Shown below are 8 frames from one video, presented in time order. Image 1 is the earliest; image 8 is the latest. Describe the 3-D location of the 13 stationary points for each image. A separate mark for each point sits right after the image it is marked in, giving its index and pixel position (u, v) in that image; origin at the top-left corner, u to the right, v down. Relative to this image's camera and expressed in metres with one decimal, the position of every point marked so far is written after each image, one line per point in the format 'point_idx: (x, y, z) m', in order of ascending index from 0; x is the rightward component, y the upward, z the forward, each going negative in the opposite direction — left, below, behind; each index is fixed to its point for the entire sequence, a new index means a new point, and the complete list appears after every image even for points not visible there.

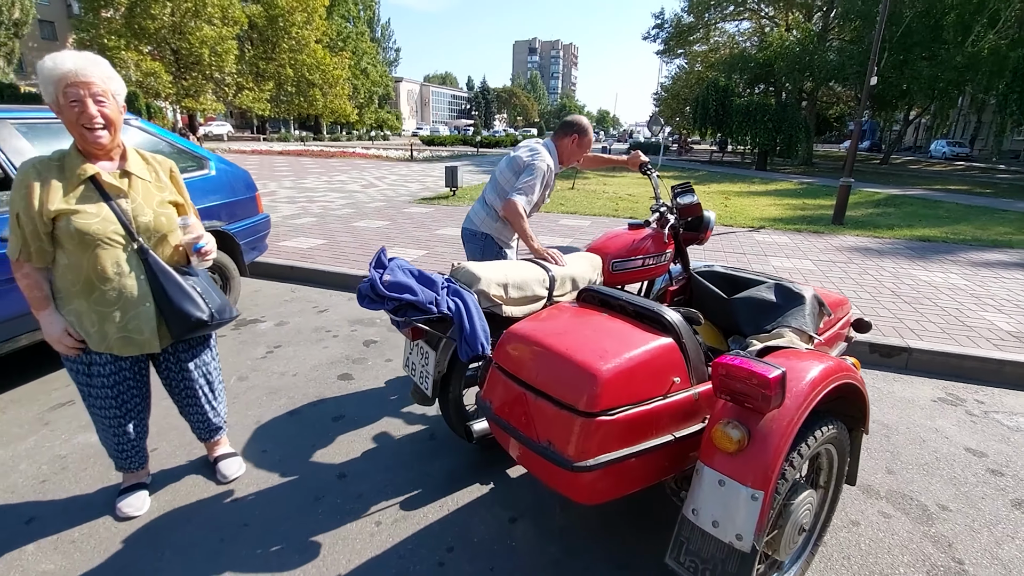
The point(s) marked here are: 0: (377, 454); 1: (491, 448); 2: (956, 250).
0: (-0.8, -1.0, +2.9) m
1: (-0.1, -0.9, +2.9) m
2: (+6.4, +0.6, +7.2) m
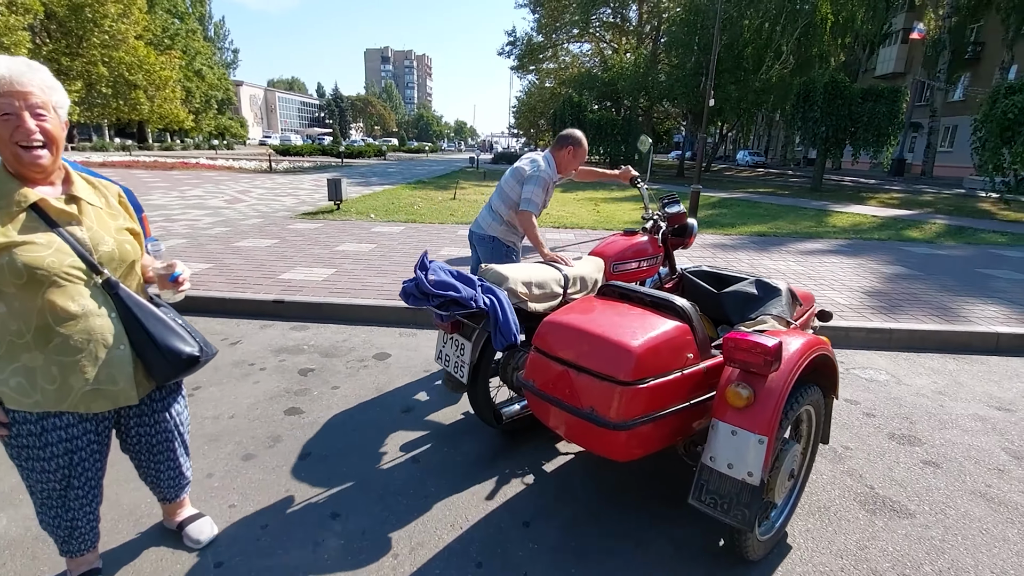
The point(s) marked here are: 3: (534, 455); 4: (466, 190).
0: (-0.8, -1.1, +2.7) m
1: (-0.2, -1.0, +3.0) m
2: (+4.9, +0.8, +8.9) m
3: (+0.1, -1.0, +3.0) m
4: (-1.3, +2.7, +14.1) m
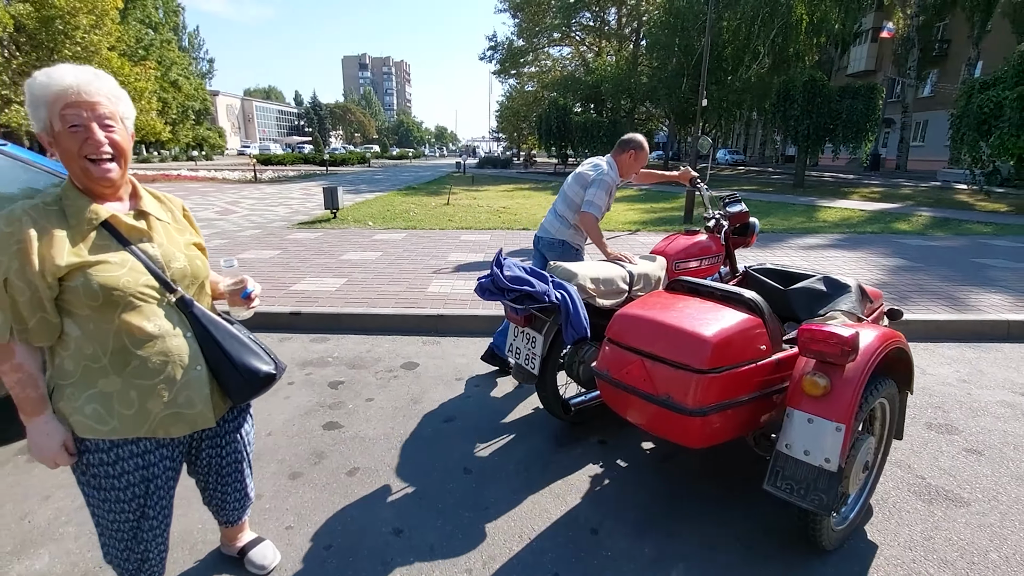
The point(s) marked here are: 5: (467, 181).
0: (-0.5, -1.1, +2.6) m
1: (+0.1, -1.1, +2.9) m
2: (+4.9, +0.9, +9.0) m
3: (+0.4, -1.0, +3.0) m
4: (-1.5, +2.6, +14.0) m
5: (-1.7, +4.0, +19.1) m
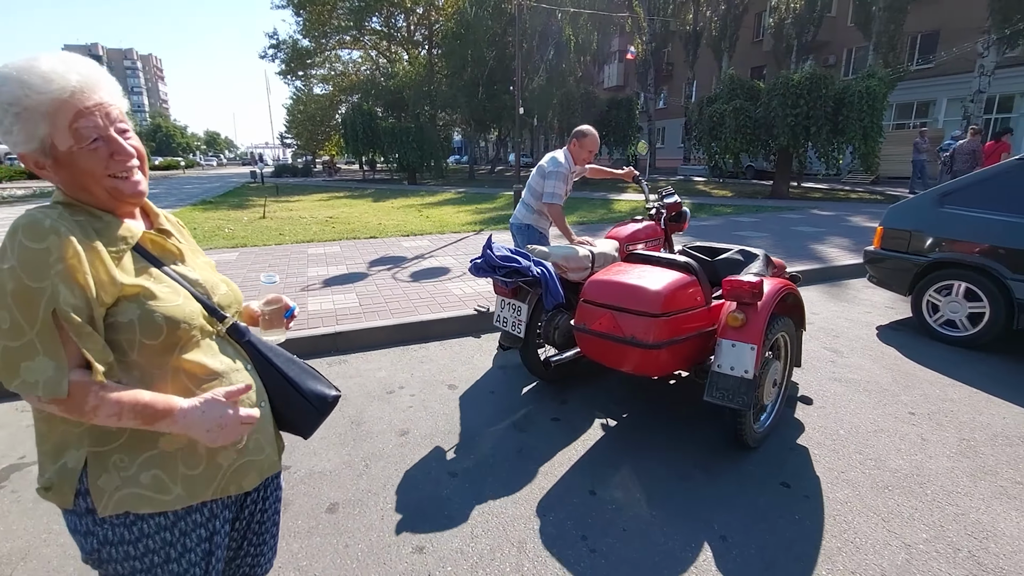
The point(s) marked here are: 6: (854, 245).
0: (-0.4, -1.2, +2.6) m
1: (0.0, -1.0, +3.1) m
2: (+1.8, +1.3, +10.5) m
3: (+0.3, -1.0, +3.2) m
4: (-6.1, +2.0, +12.7) m
5: (-8.4, +3.3, +17.3) m
6: (+5.8, +0.7, +8.4) m
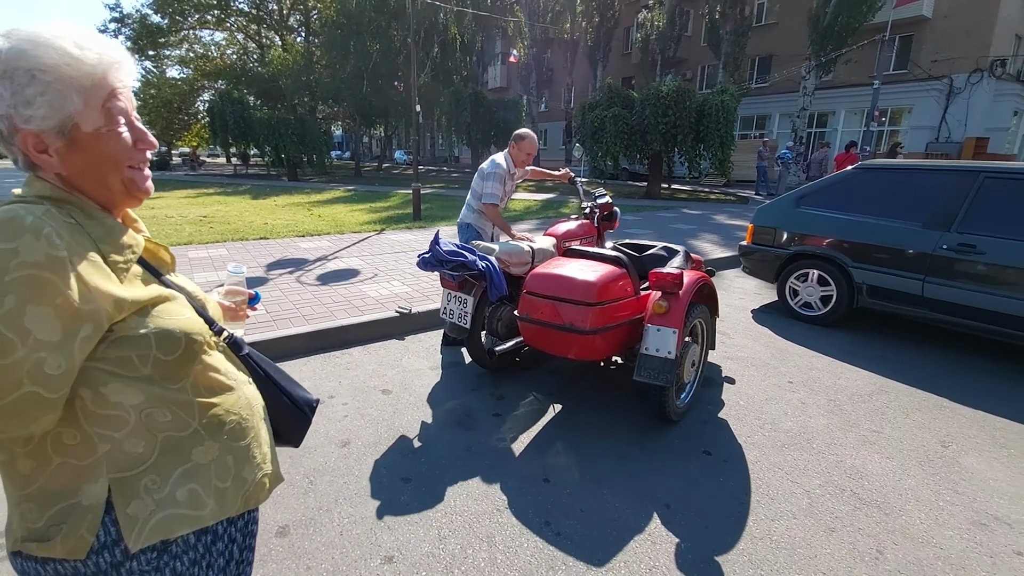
0: (-0.6, -1.2, +2.5) m
1: (-0.3, -1.0, +3.1) m
2: (-0.2, +1.3, +10.7) m
3: (-0.1, -1.0, +3.3) m
4: (-8.5, +1.8, +11.1) m
5: (-11.8, +3.0, +15.0) m
6: (+4.0, +0.9, +9.6) m
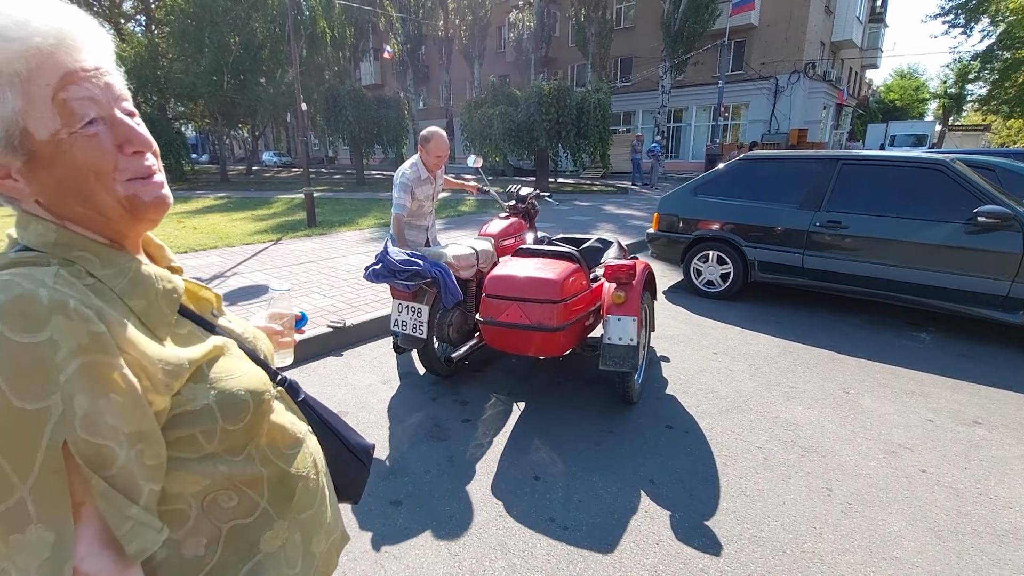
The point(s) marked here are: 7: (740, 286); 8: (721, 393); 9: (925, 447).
0: (-0.6, -1.2, +2.4) m
1: (-0.4, -1.1, +3.0) m
2: (-2.2, +1.3, +10.4) m
3: (-0.3, -1.0, +3.3) m
4: (-10.4, +1.0, +8.9) m
5: (-14.6, +1.9, +12.0) m
6: (+2.2, +1.2, +10.3) m
7: (+2.8, 0.0, +6.1) m
8: (+1.6, -0.8, +3.9) m
9: (+2.7, -1.0, +3.3) m
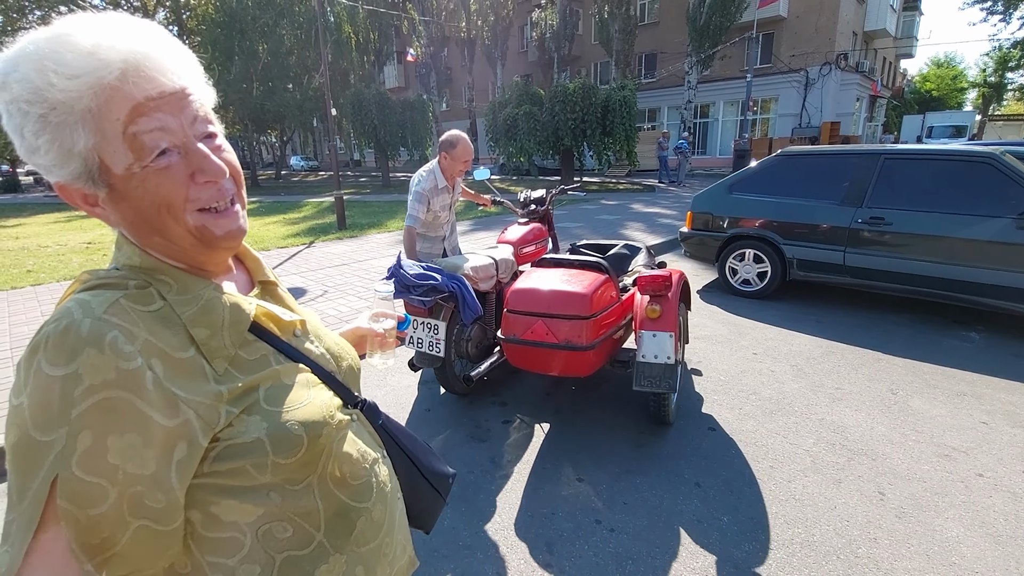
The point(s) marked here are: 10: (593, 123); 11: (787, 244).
0: (-0.4, -1.3, +2.4) m
1: (-0.2, -1.1, +3.0) m
2: (-1.7, +1.2, +10.5) m
3: (0.0, -1.0, +3.3) m
4: (-9.9, +1.0, +9.4) m
5: (-13.9, +1.8, +12.7) m
6: (+2.8, +1.2, +10.2) m
7: (+3.1, 0.0, +5.9) m
8: (+1.9, -0.8, +3.8) m
9: (+3.0, -1.0, +3.2) m
10: (+2.7, +5.5, +16.6) m
11: (+3.2, +0.5, +5.8) m
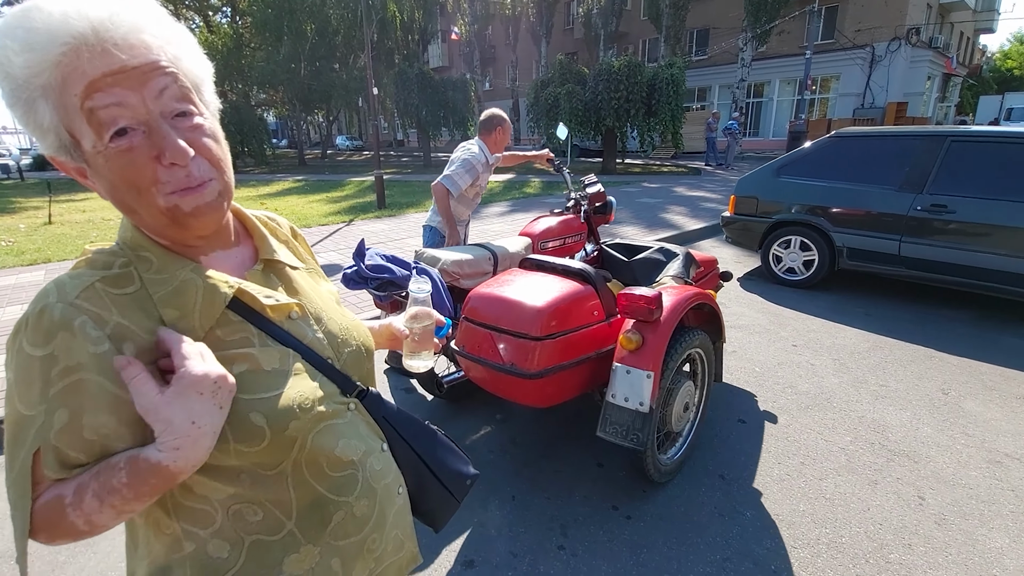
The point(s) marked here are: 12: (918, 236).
0: (-0.3, -1.2, +2.4) m
1: (0.0, -1.0, +3.0) m
2: (-0.9, +1.6, +10.5) m
3: (+0.2, -0.9, +3.3) m
4: (-9.2, +1.6, +10.1) m
5: (-12.9, +2.6, +13.6) m
6: (+3.5, +1.5, +9.9) m
7: (+3.5, +0.2, +5.6) m
8: (+2.1, -0.7, +3.7) m
9: (+3.1, -1.0, +2.9) m
10: (+4.0, +6.0, +16.1) m
11: (+3.5, +0.6, +5.4) m
12: (+4.0, +0.5, +5.0) m
